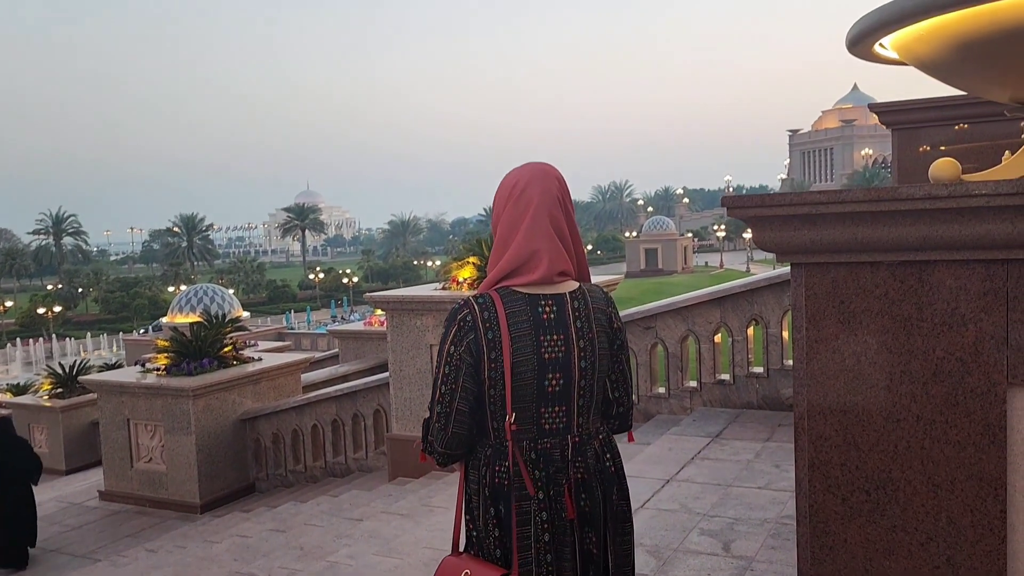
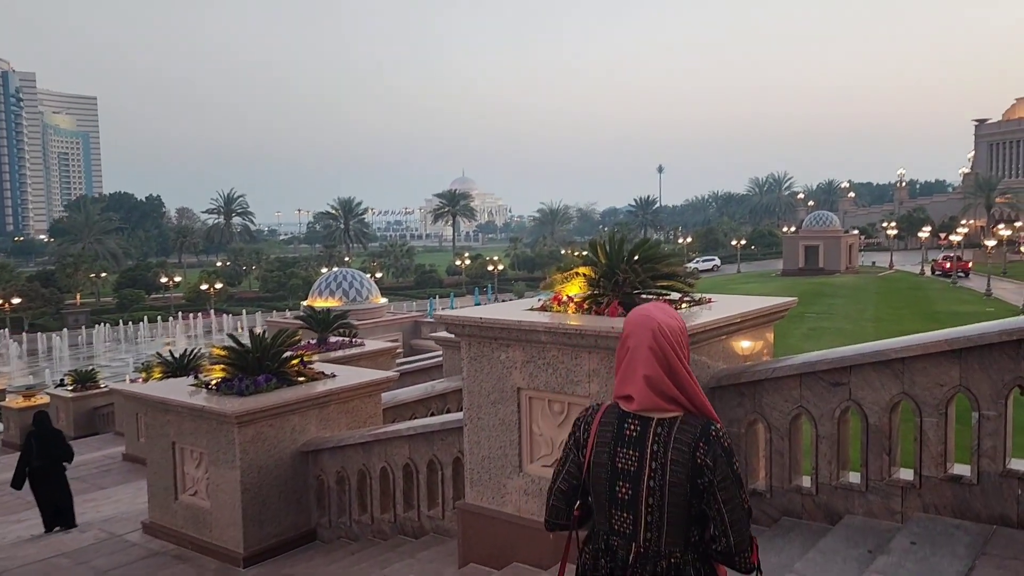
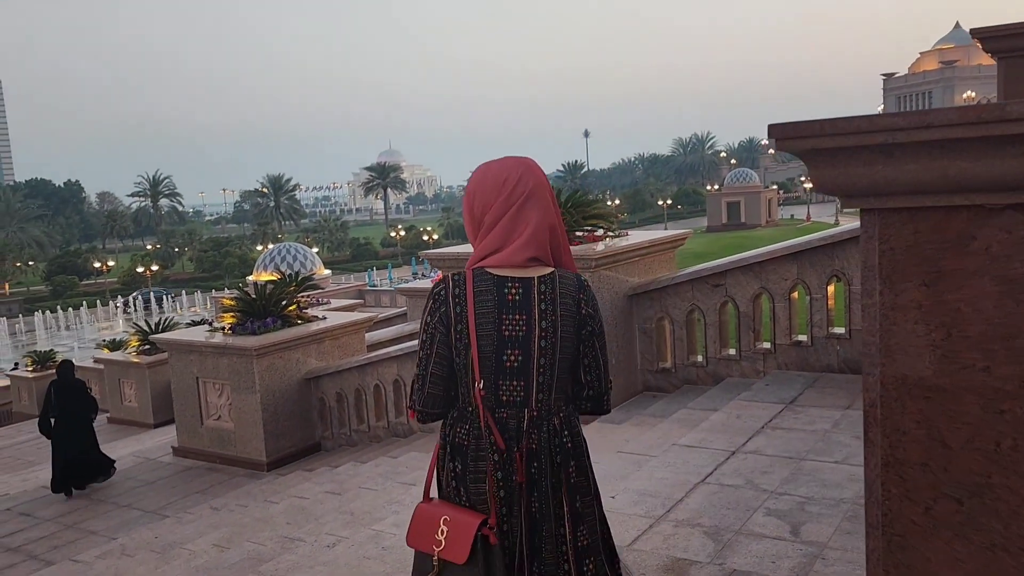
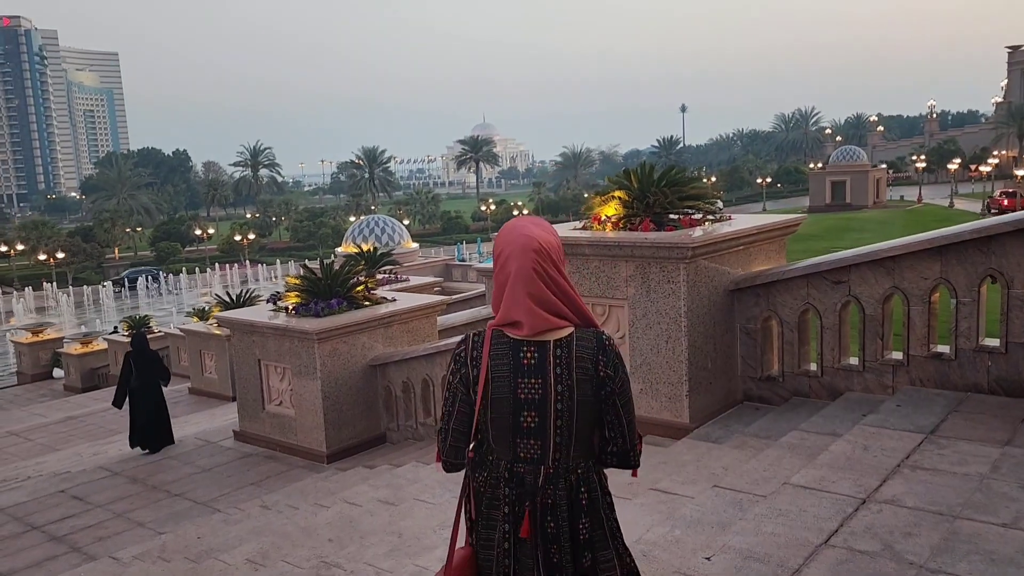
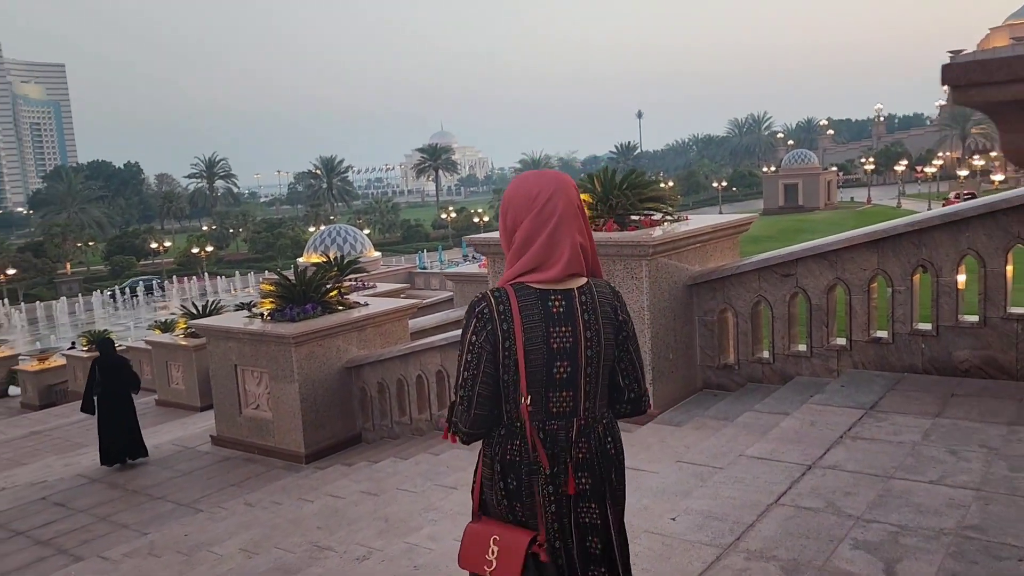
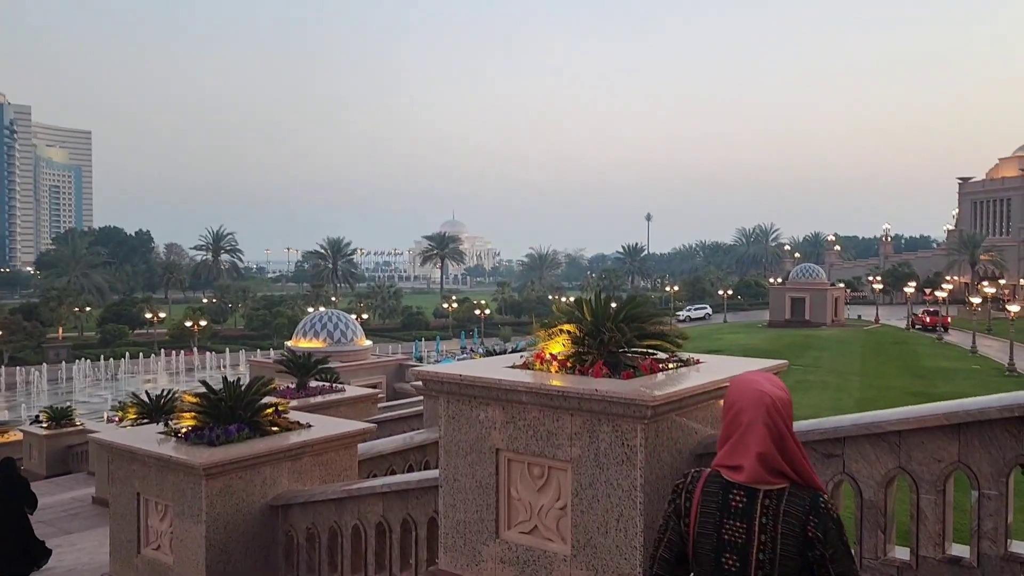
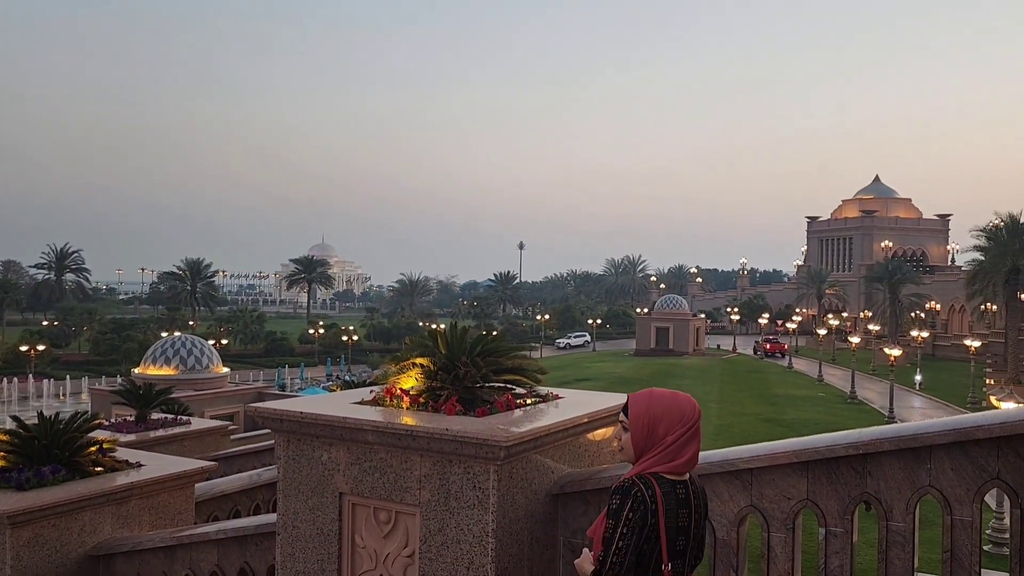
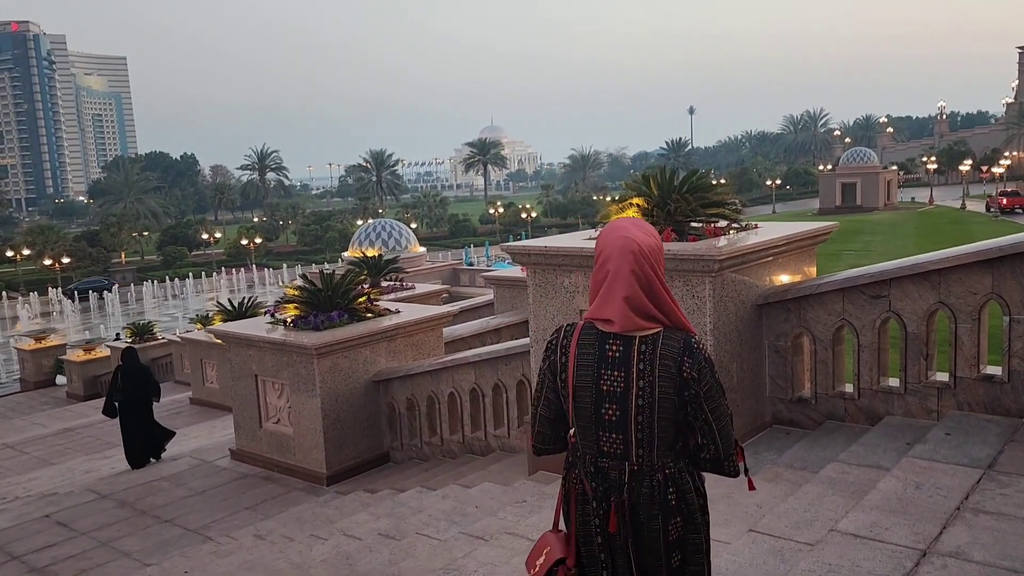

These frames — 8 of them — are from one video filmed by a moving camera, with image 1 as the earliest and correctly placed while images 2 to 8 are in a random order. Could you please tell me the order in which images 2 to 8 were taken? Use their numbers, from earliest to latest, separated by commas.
3, 5, 4, 8, 2, 6, 7
